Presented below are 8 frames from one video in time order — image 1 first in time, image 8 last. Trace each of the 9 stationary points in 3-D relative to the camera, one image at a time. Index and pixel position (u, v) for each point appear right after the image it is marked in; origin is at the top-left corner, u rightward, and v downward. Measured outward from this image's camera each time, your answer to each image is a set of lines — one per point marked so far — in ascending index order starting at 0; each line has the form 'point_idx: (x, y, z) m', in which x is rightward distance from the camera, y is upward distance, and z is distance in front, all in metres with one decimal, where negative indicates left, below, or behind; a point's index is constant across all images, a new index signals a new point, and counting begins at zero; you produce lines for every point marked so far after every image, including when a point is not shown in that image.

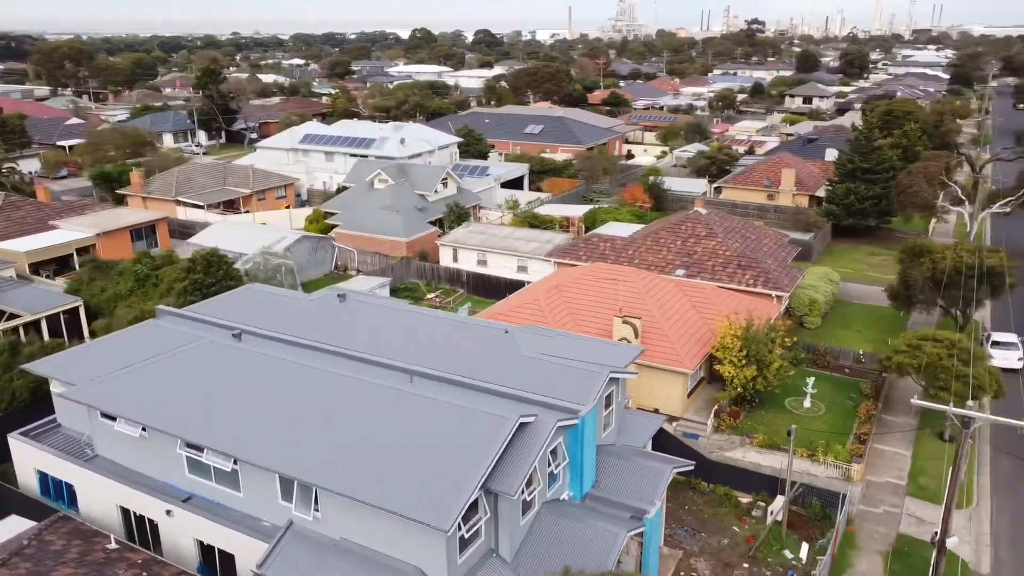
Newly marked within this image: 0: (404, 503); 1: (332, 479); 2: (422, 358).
0: (-1.5, -3.5, +12.6) m
1: (-2.8, -3.3, +13.3) m
2: (-1.9, -1.5, +17.3) m
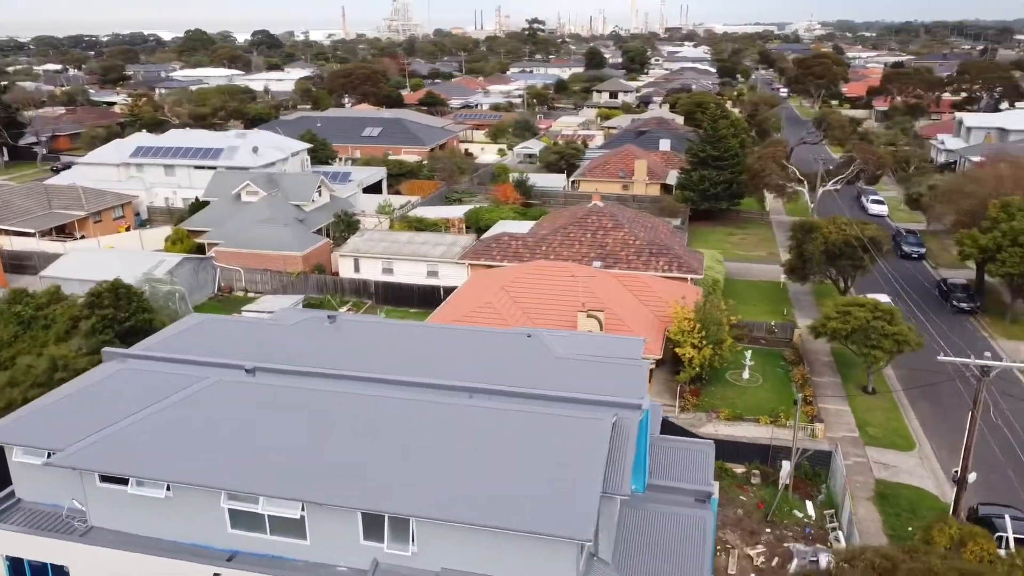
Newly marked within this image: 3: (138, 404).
0: (+0.5, -3.7, +12.3) m
1: (-1.0, -3.5, +12.7) m
2: (-1.2, -1.7, +16.7) m
3: (-7.2, -2.3, +15.6) m
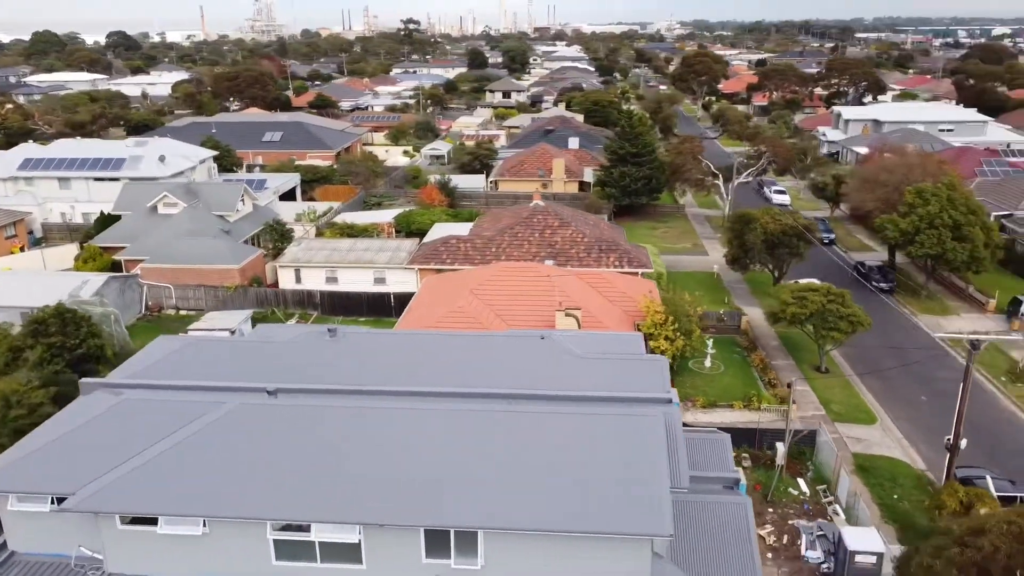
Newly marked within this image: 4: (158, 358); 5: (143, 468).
0: (+1.7, -3.7, +12.4) m
1: (+0.2, -3.6, +12.5) m
2: (-0.8, -1.9, +16.5) m
3: (-6.4, -2.7, +14.4) m
4: (-7.9, -1.6, +18.0) m
5: (-6.2, -3.1, +13.5) m
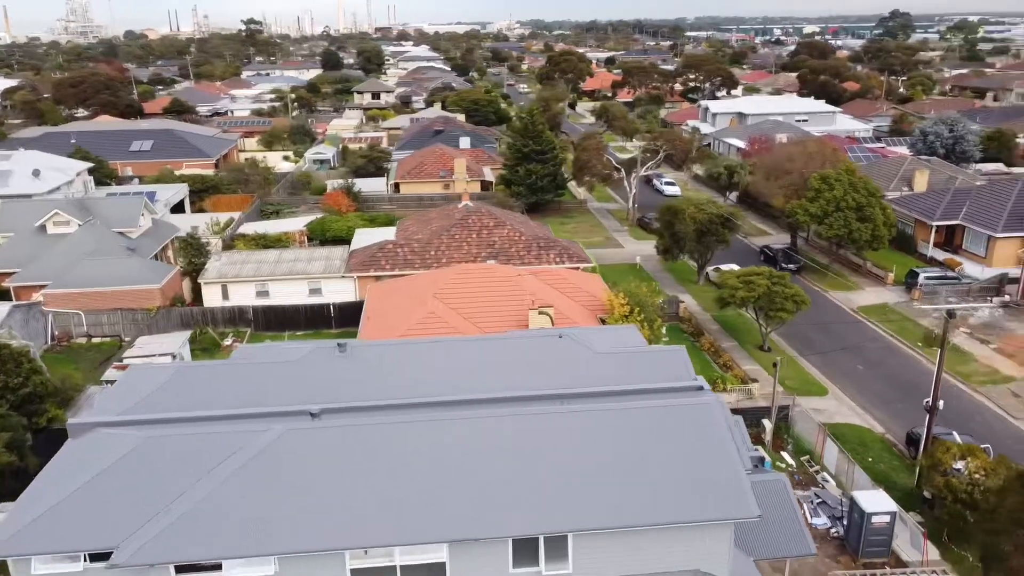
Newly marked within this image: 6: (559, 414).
0: (+3.1, -3.5, +12.7) m
1: (+1.6, -3.6, +12.5) m
2: (-0.2, -1.9, +16.2) m
3: (-5.3, -3.1, +13.2) m
4: (-7.4, -2.1, +16.4) m
5: (-4.9, -3.5, +12.3) m
6: (+1.0, -2.2, +14.2) m
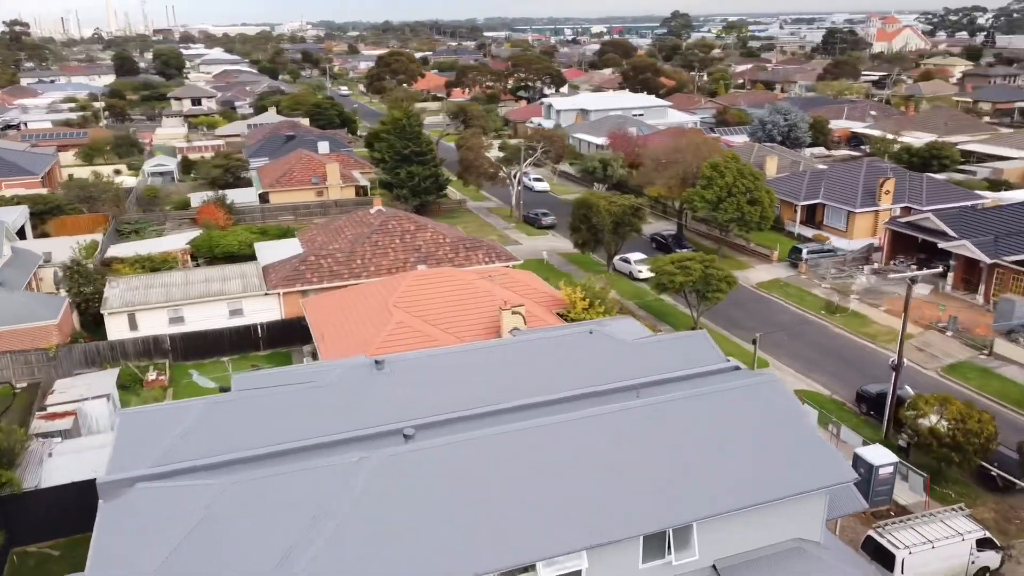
0: (+5.0, -3.2, +13.4) m
1: (+3.6, -3.4, +12.9) m
2: (+0.9, -1.9, +16.1) m
3: (-3.3, -3.4, +11.9) m
4: (-6.2, -2.7, +14.6) m
5: (-2.7, -3.8, +11.2) m
6: (+2.5, -2.1, +14.4) m
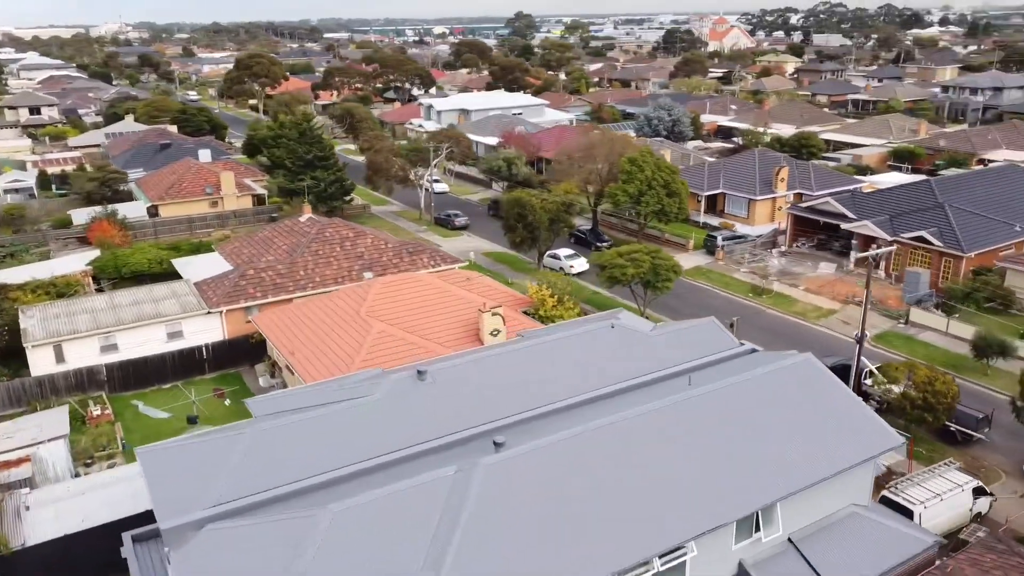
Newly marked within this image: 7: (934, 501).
0: (+6.4, -2.9, +14.3) m
1: (+5.0, -3.2, +13.5) m
2: (+1.7, -1.9, +16.2) m
3: (-1.6, -3.6, +11.4) m
4: (-4.9, -3.0, +13.4) m
5: (-0.8, -3.9, +10.7) m
6: (+3.6, -1.9, +14.8) m
7: (+8.9, -4.5, +17.0) m
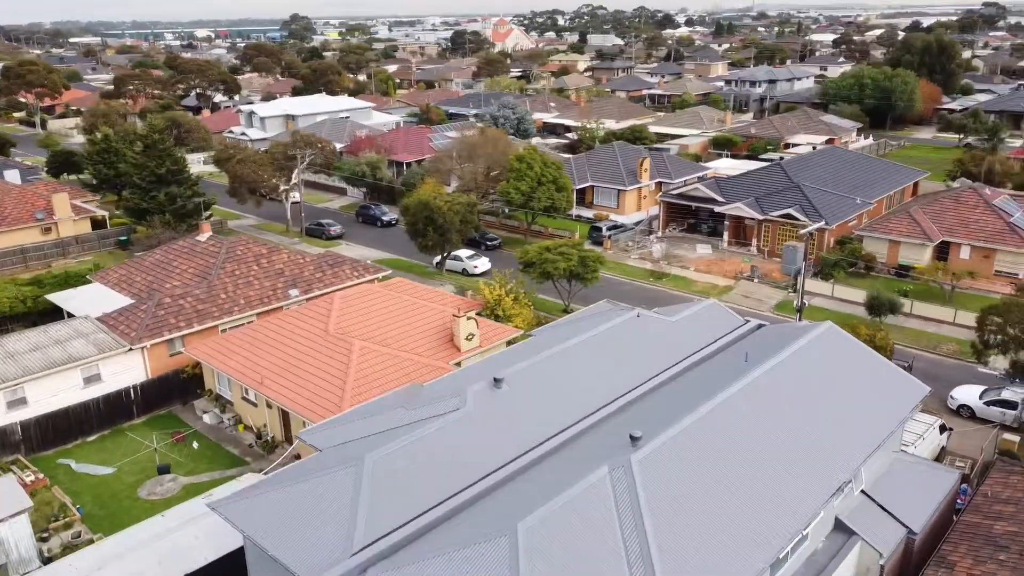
0: (+7.9, -2.3, +16.0) m
1: (+6.9, -2.6, +14.9) m
2: (+2.8, -1.7, +16.6) m
3: (+1.1, -3.6, +11.1) m
4: (-2.7, -3.4, +12.2) m
5: (+2.1, -3.8, +10.7) m
6: (+5.0, -1.6, +15.8) m
7: (+9.8, -3.7, +19.3) m
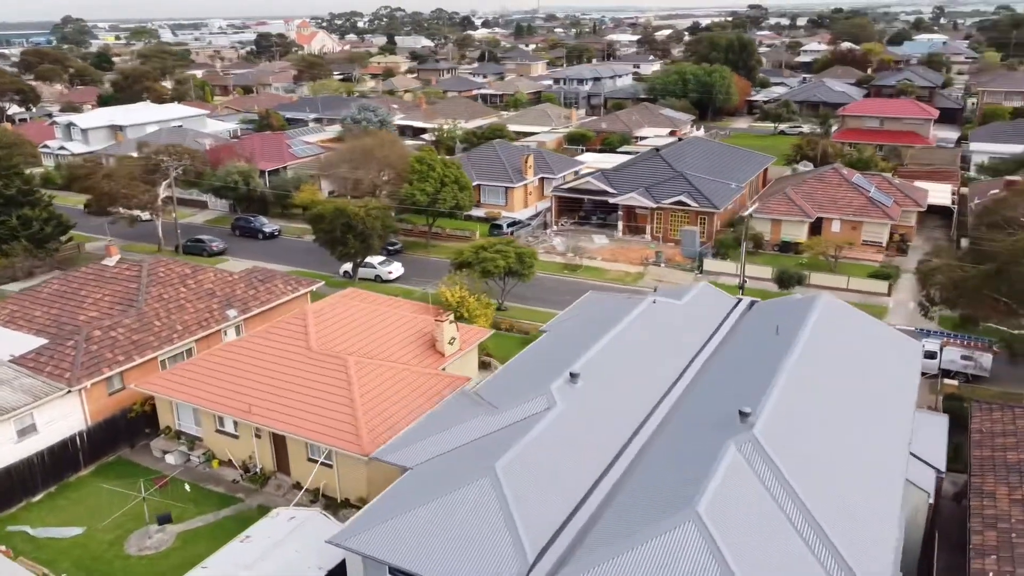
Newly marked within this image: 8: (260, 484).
0: (+8.9, -1.5, +17.8) m
1: (+8.1, -2.0, +16.5) m
2: (+3.8, -1.4, +17.2) m
3: (+3.5, -3.4, +11.5) m
4: (-0.4, -3.4, +11.7) m
5: (+4.6, -3.5, +11.4) m
6: (+6.1, -1.1, +16.9) m
7: (+10.1, -2.8, +21.4) m
8: (-6.1, -4.8, +19.6) m
